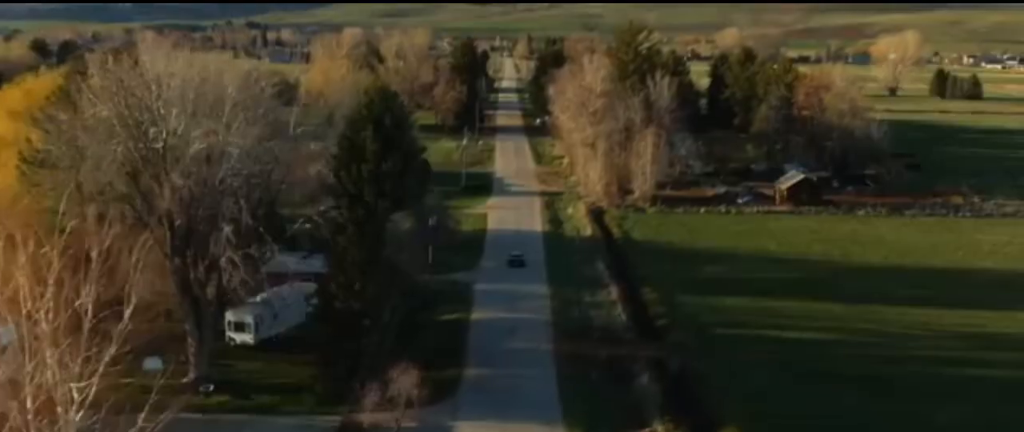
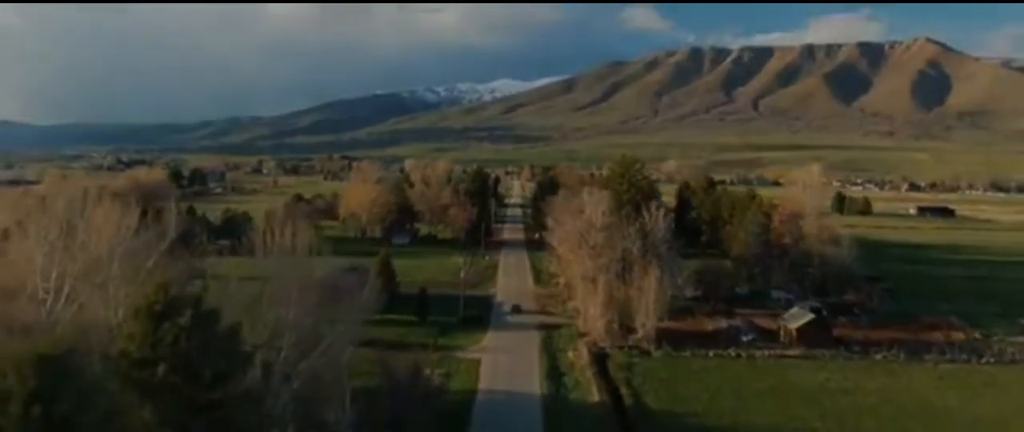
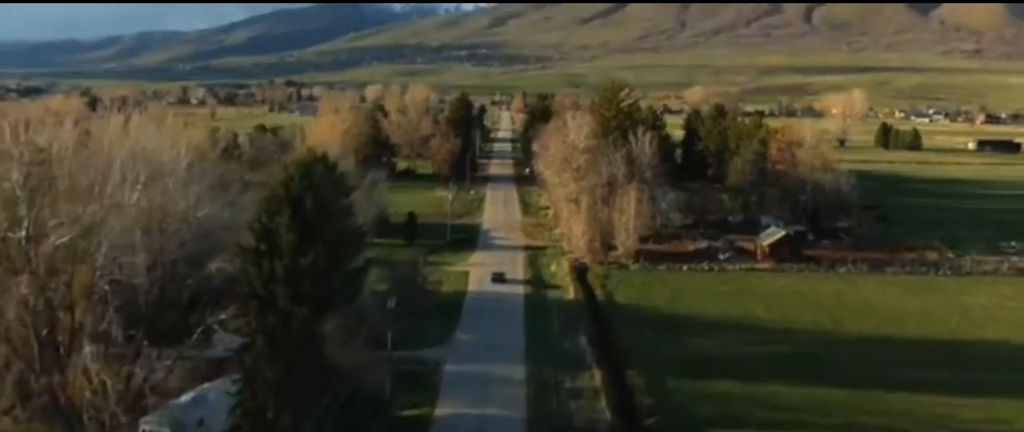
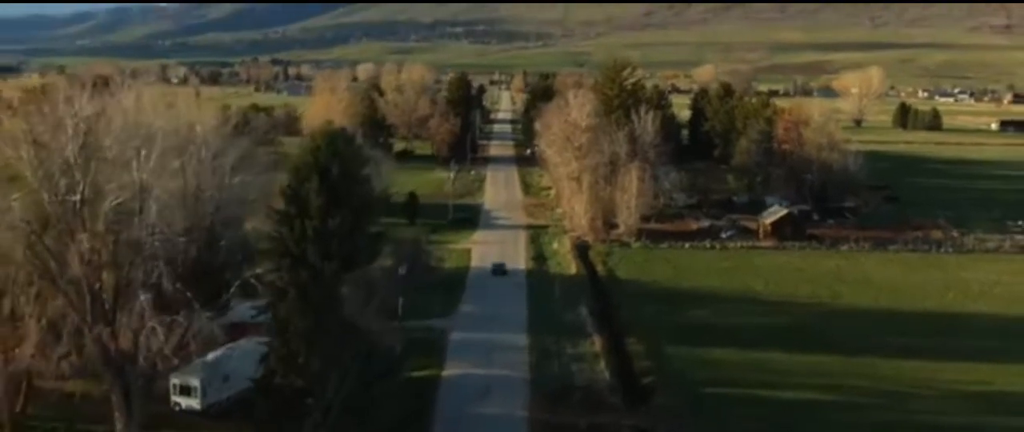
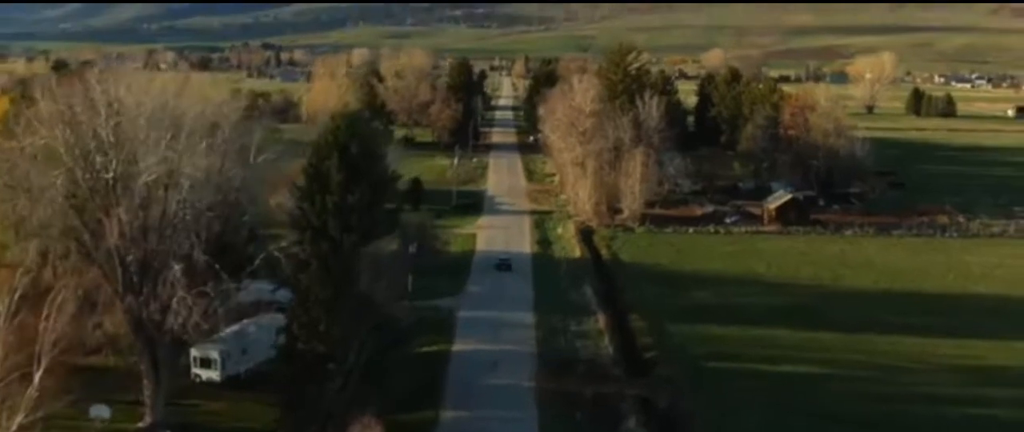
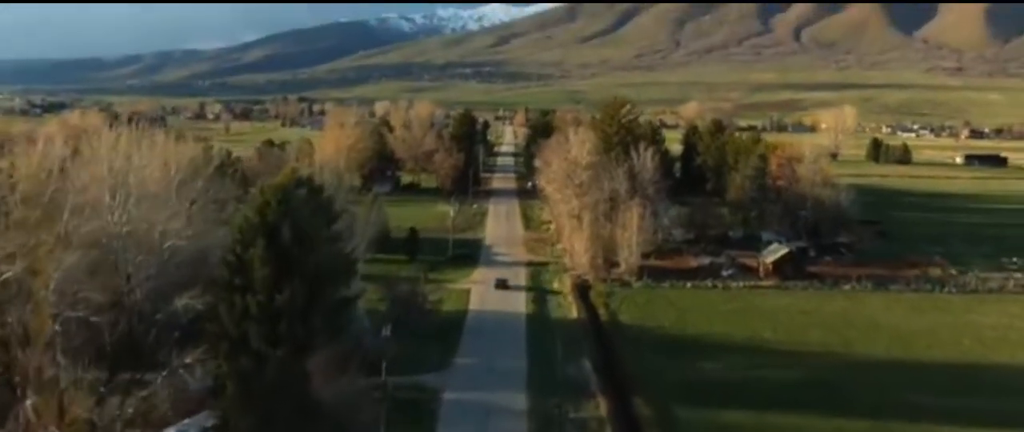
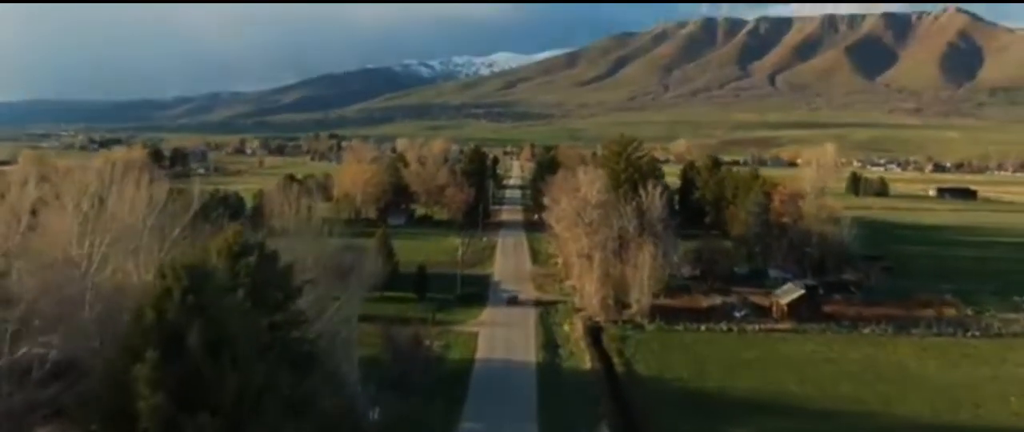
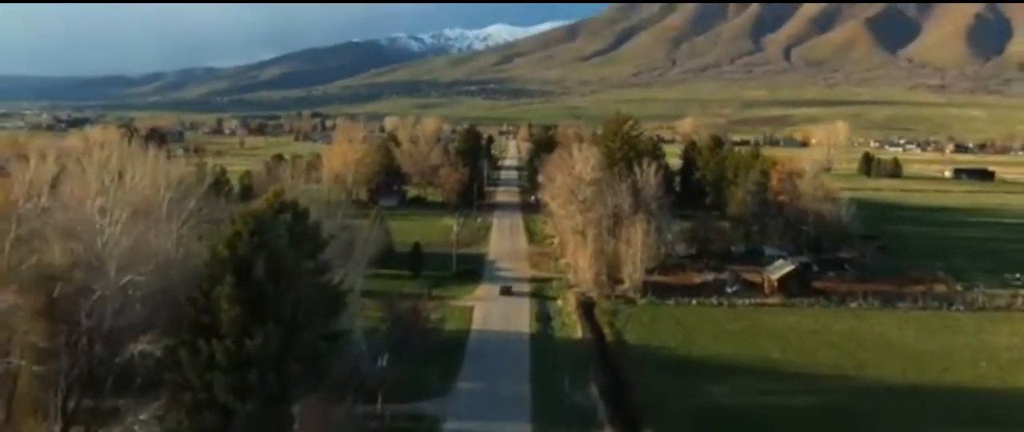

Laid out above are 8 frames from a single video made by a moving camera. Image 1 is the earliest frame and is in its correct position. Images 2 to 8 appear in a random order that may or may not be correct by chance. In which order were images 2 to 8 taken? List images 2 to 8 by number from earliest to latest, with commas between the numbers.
5, 4, 3, 6, 8, 7, 2
